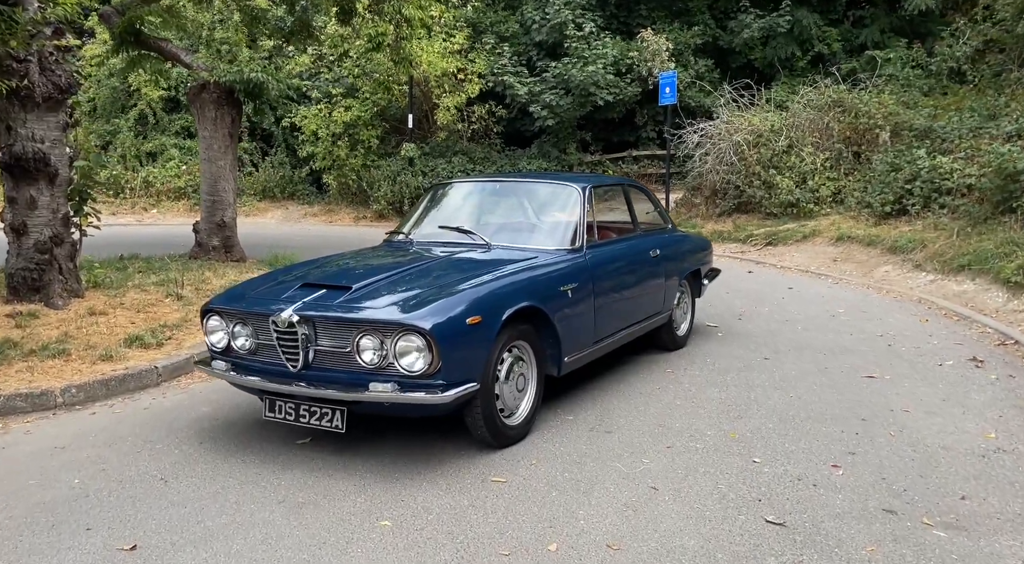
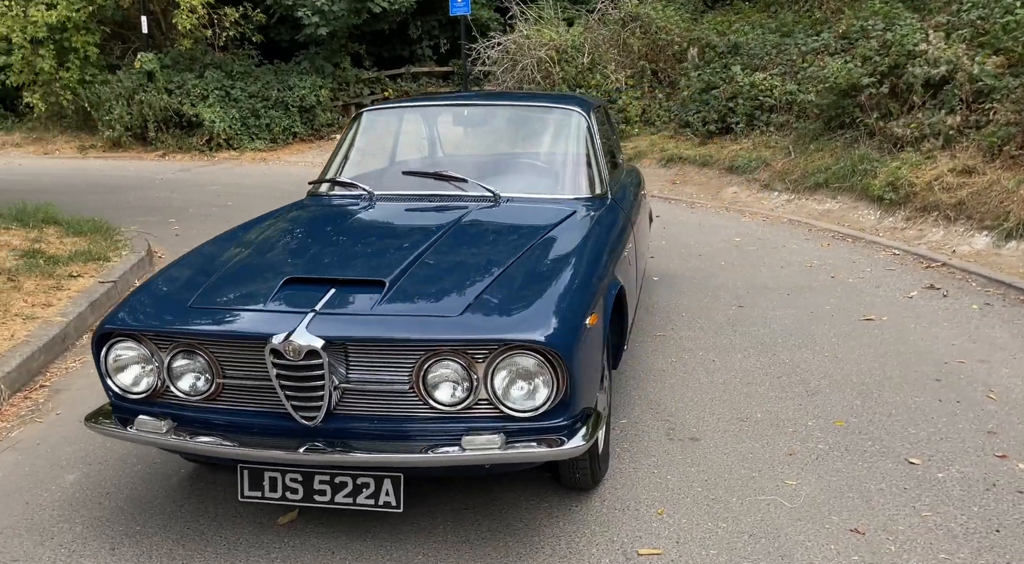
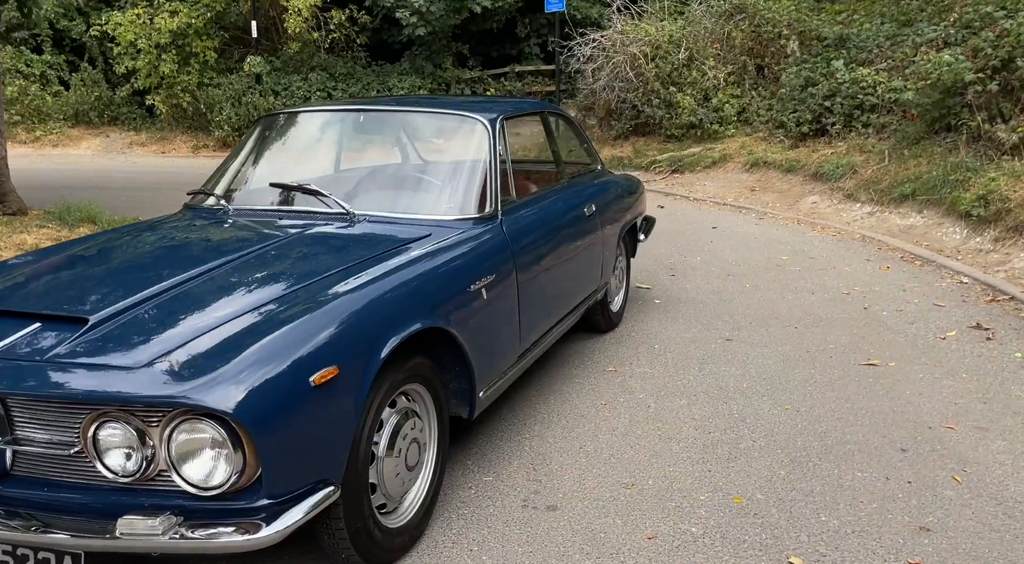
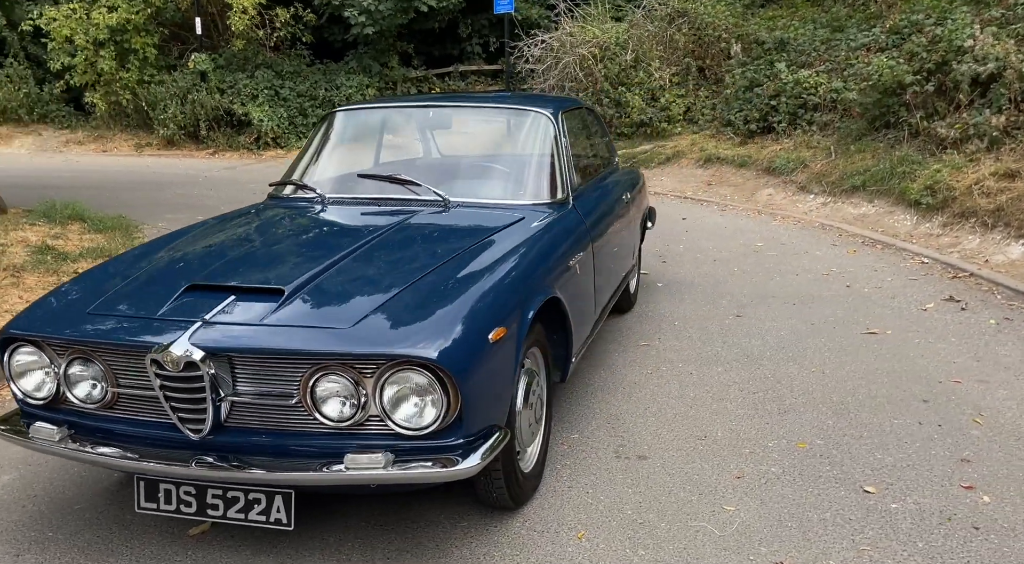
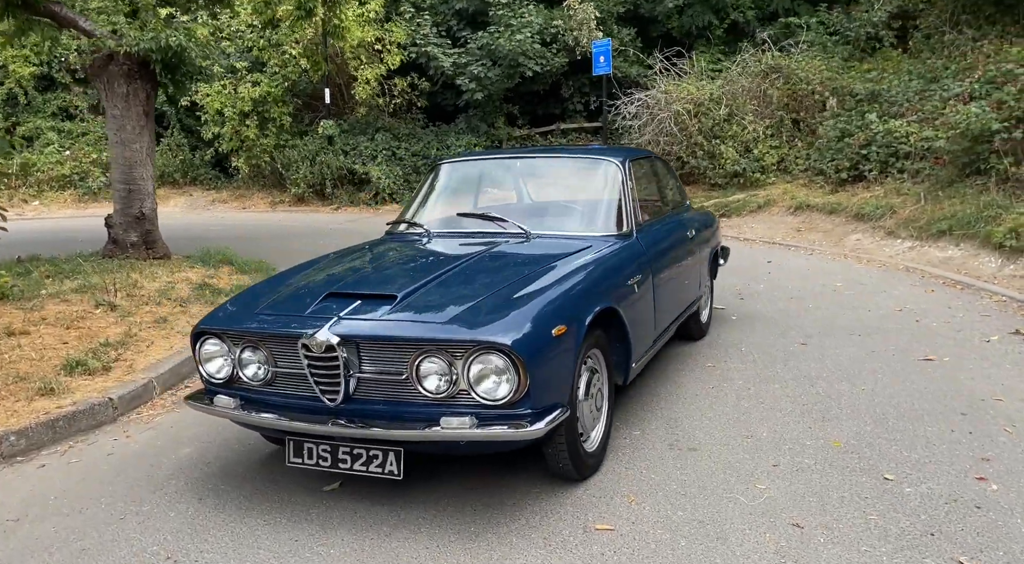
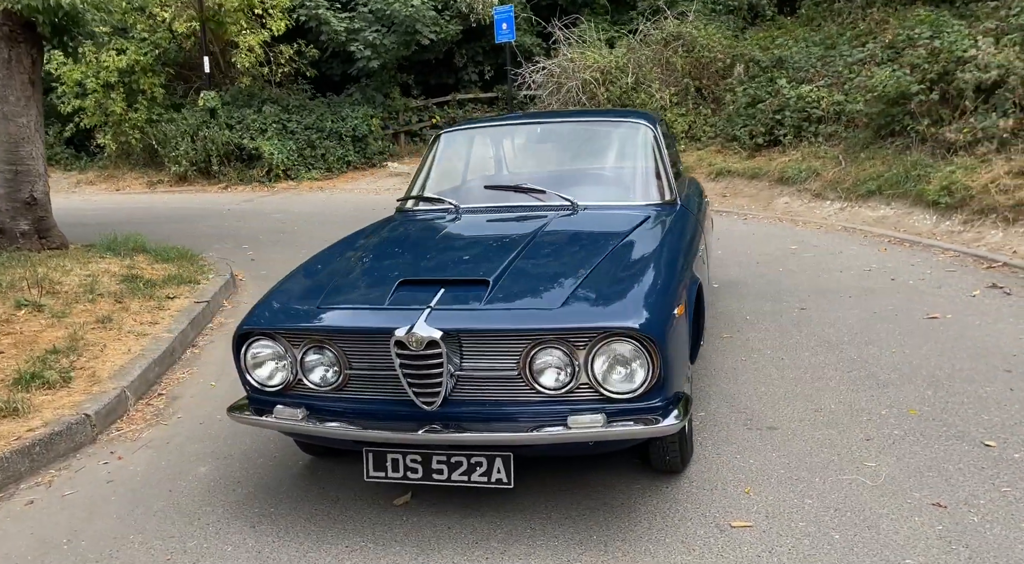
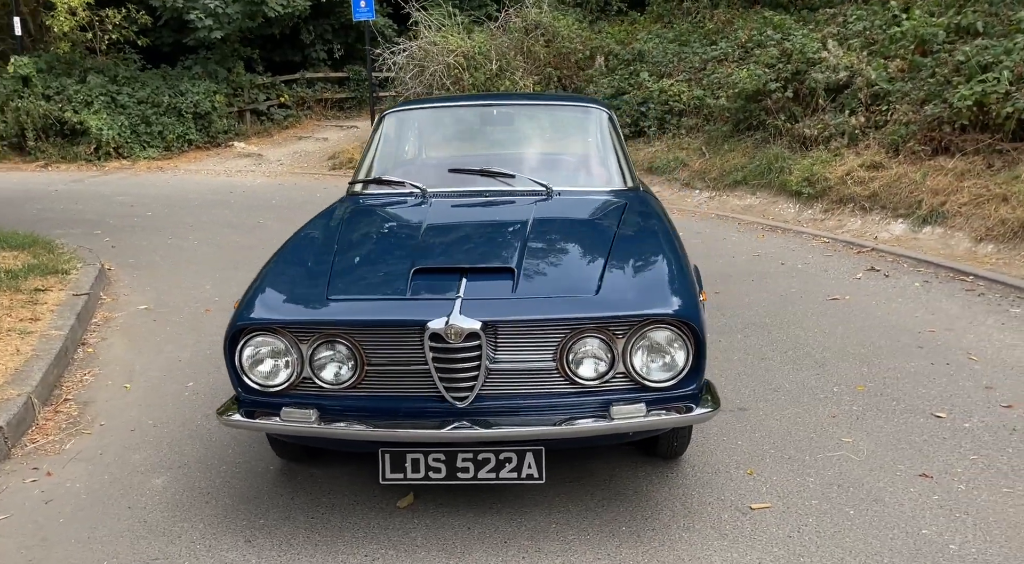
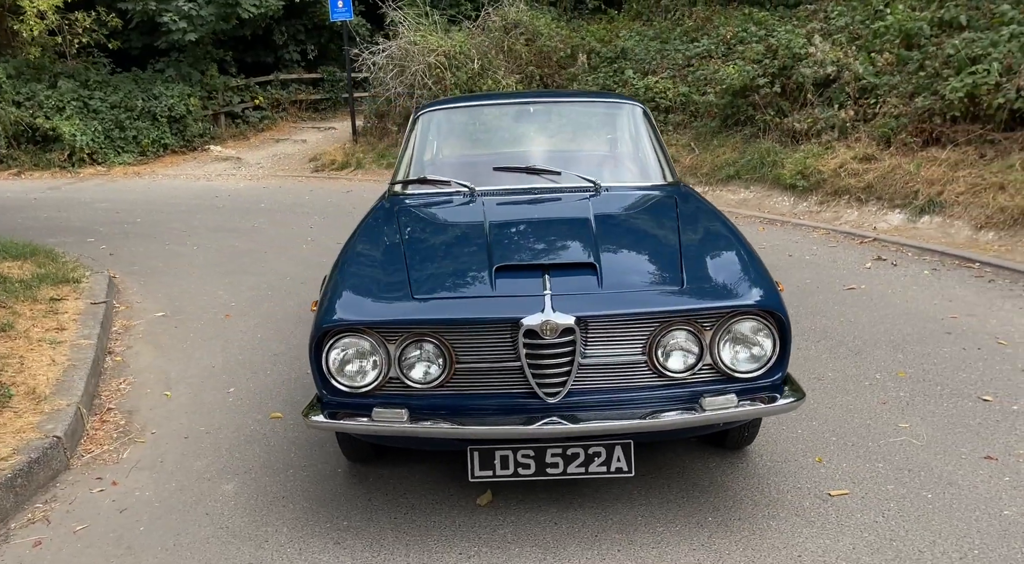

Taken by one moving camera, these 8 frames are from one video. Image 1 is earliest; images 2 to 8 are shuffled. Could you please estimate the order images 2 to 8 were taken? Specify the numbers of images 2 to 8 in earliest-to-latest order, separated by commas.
5, 6, 8, 7, 2, 4, 3
